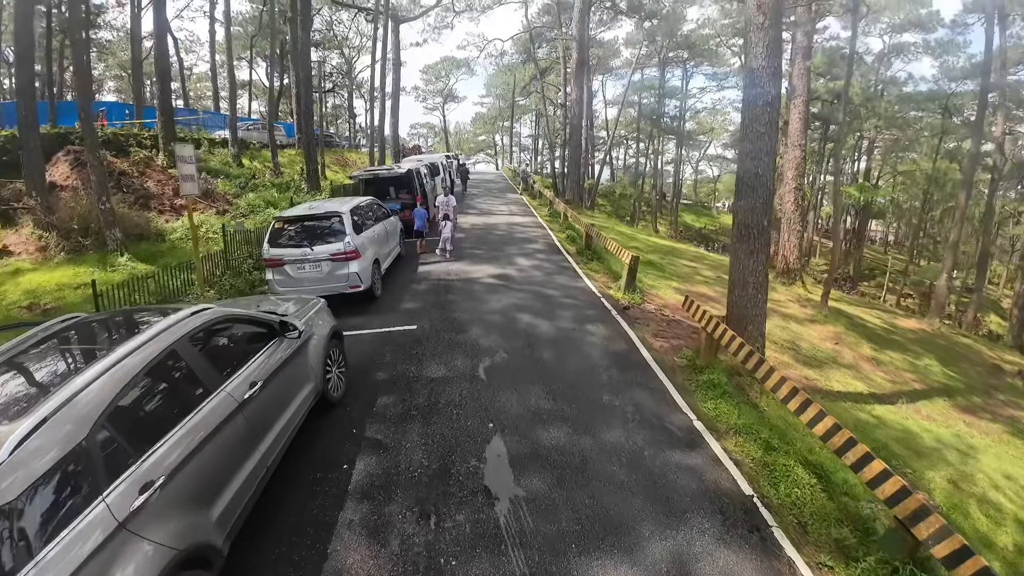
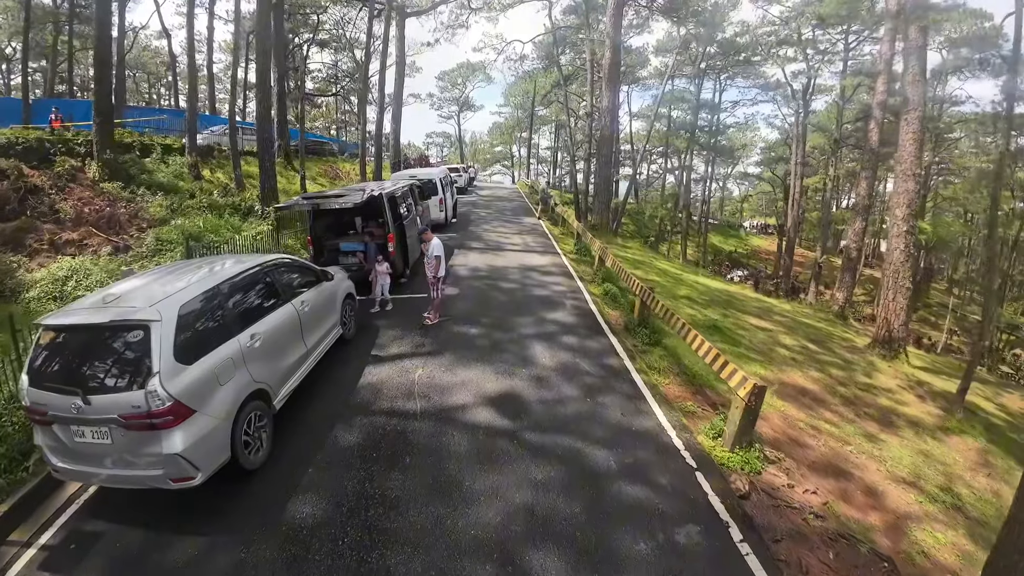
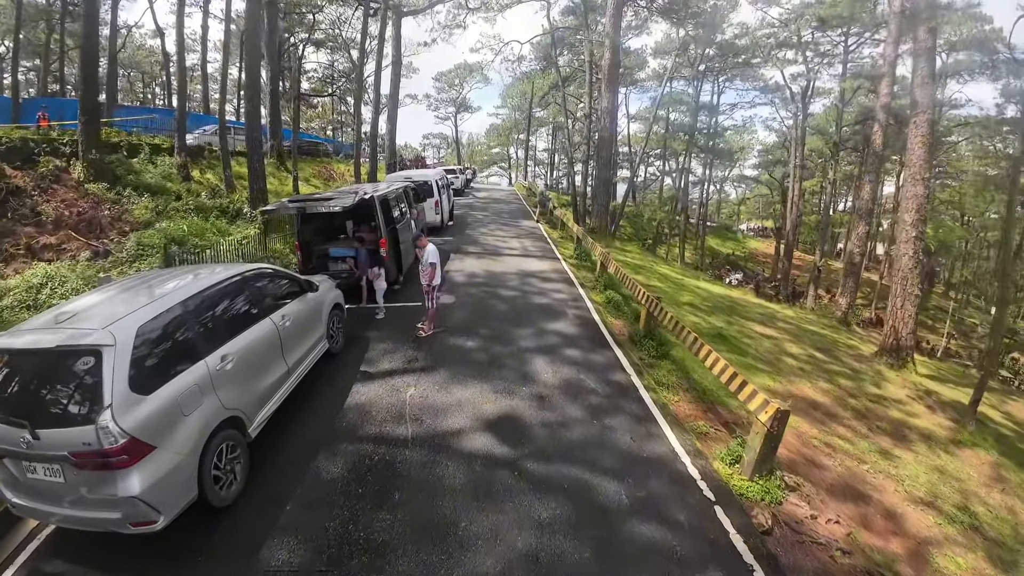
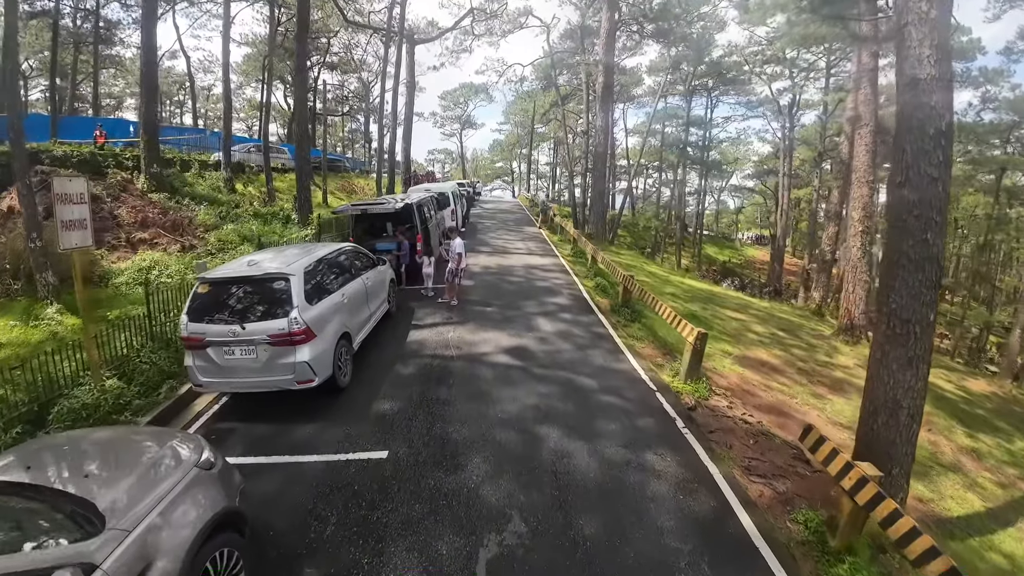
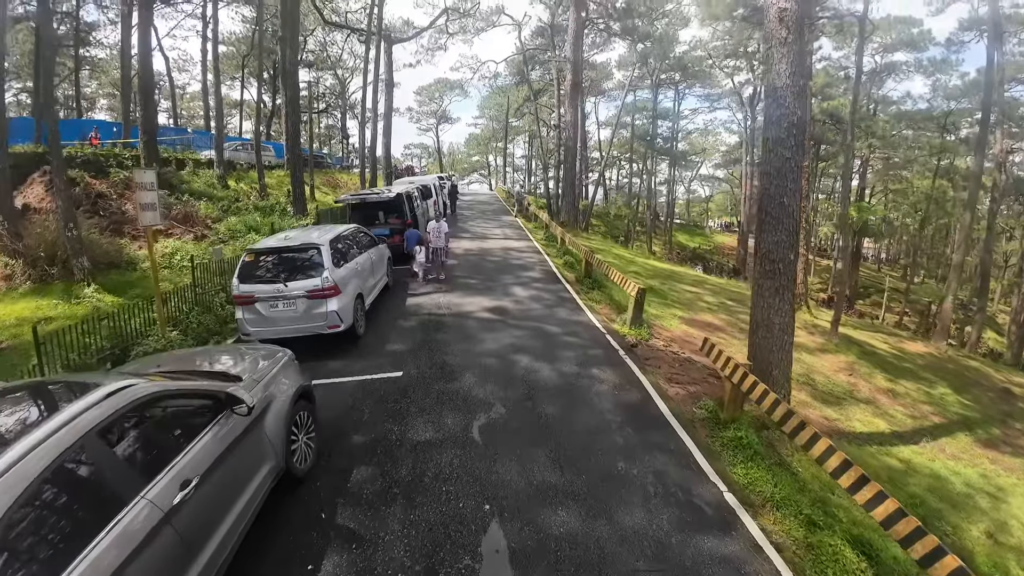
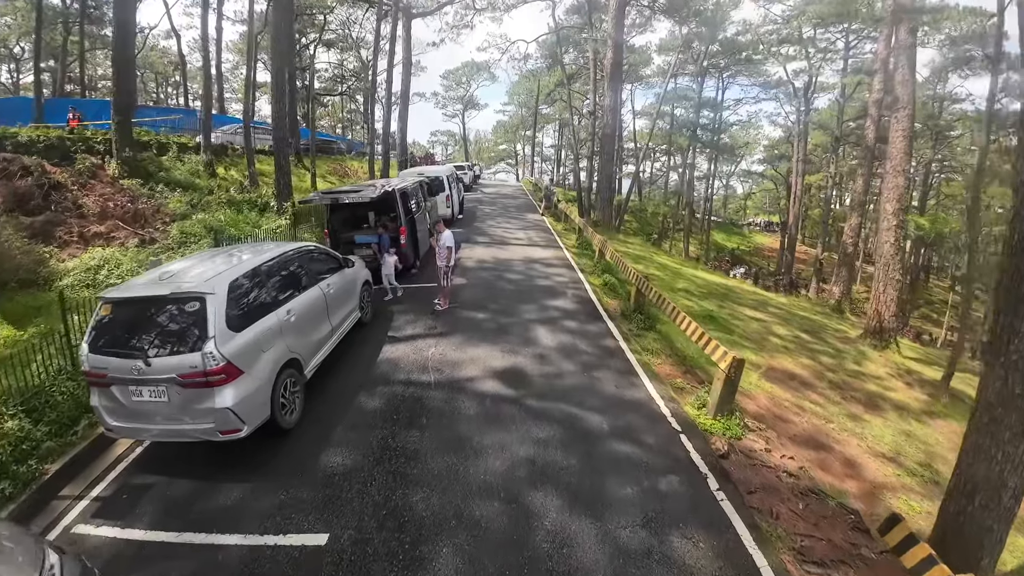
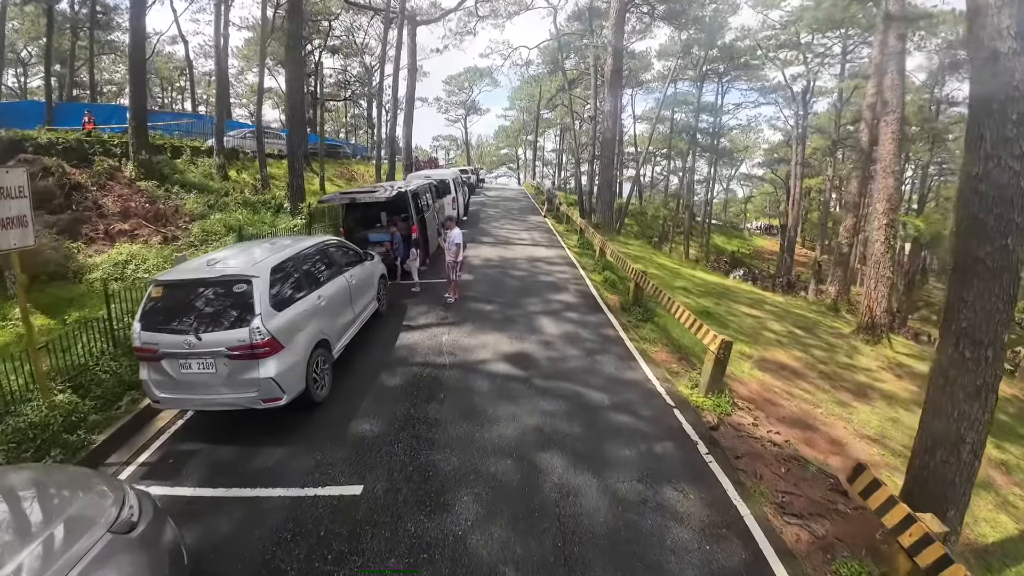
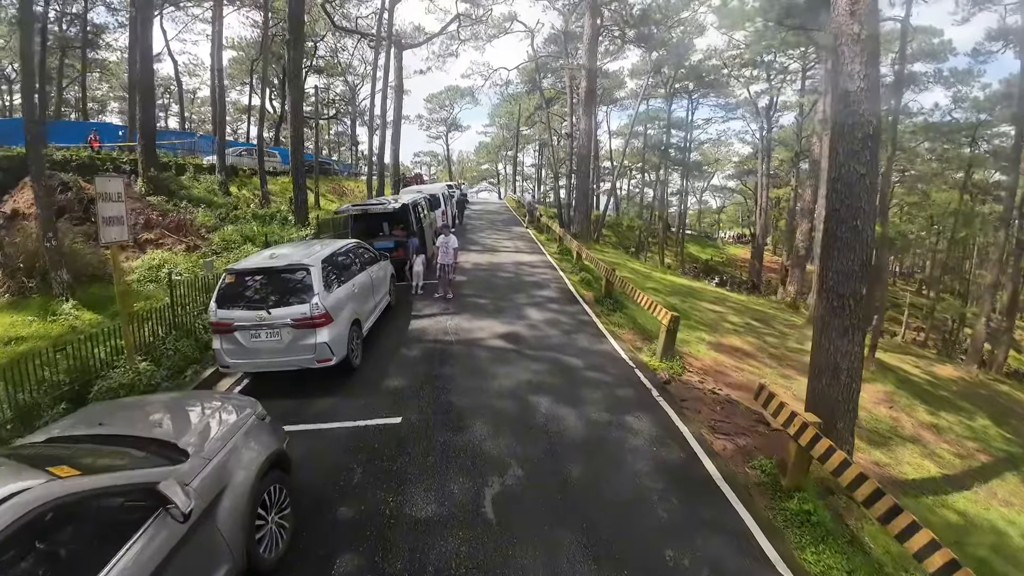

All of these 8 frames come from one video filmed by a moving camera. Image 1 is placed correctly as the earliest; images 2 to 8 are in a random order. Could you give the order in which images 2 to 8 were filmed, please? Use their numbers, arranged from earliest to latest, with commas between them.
5, 8, 4, 7, 6, 2, 3
